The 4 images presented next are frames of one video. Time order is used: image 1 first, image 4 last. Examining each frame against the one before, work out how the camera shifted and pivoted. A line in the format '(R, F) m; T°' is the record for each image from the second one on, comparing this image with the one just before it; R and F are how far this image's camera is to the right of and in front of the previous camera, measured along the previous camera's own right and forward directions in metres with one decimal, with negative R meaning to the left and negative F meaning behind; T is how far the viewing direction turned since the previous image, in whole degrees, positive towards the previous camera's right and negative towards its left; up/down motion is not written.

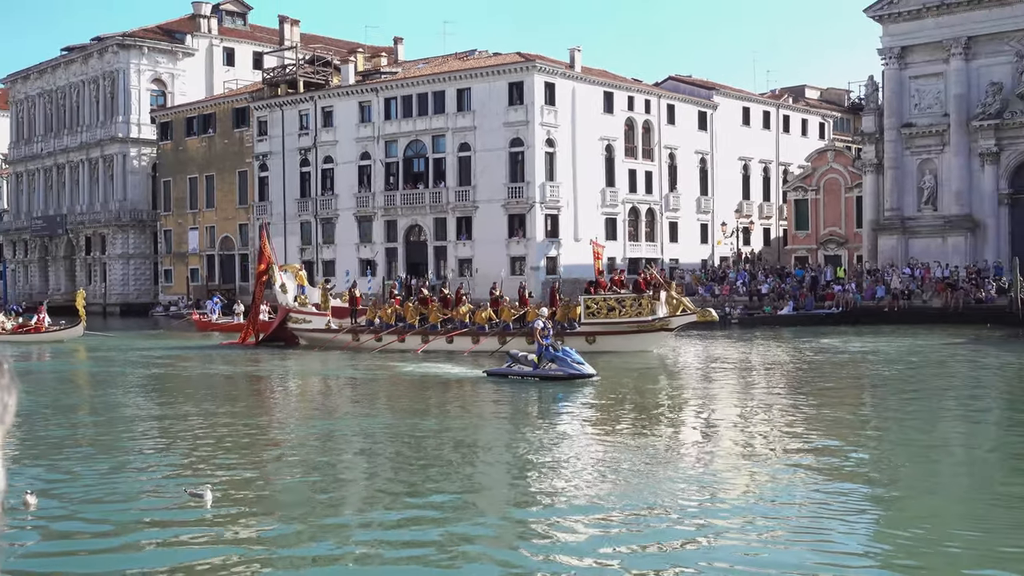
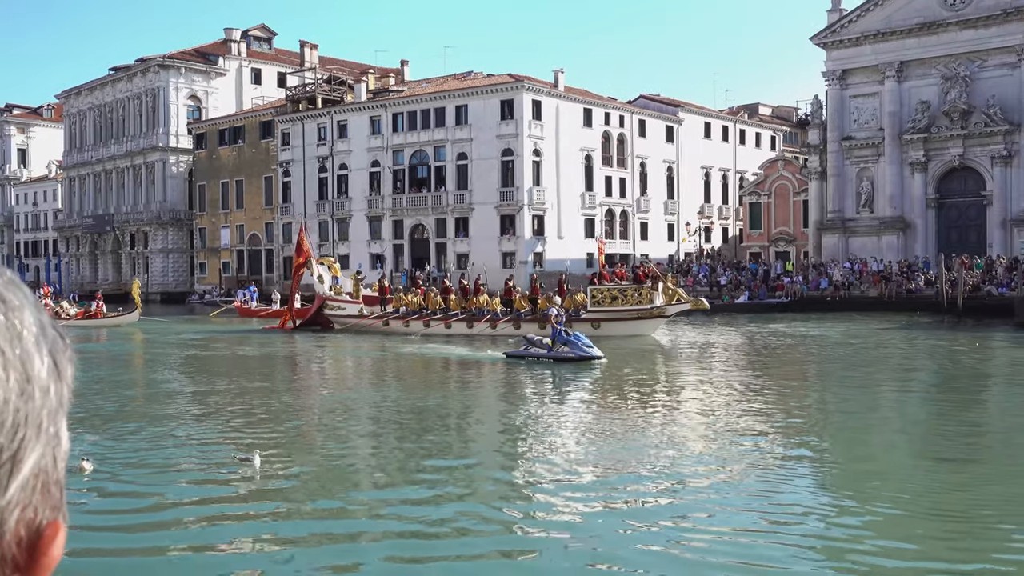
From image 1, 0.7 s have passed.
(+0.4, -2.9) m; 0°
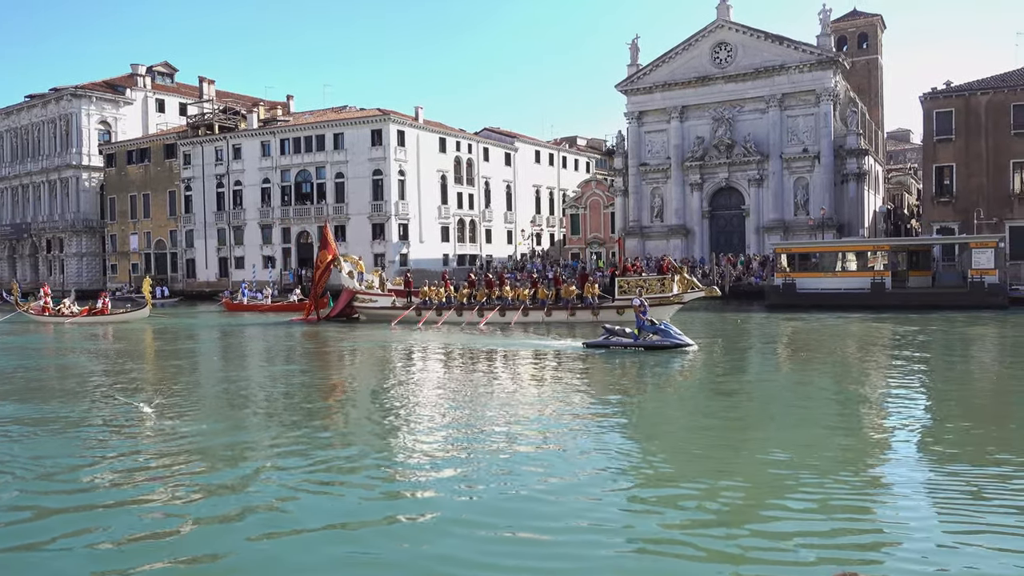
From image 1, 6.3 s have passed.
(-0.1, -5.4) m; +9°
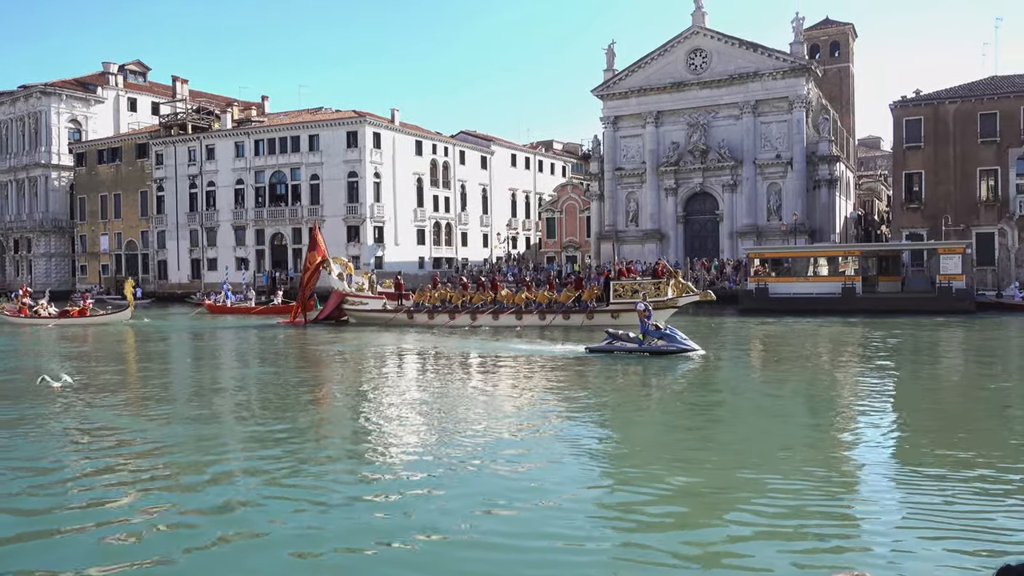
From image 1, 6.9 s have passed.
(-0.2, 0.0) m; +2°
